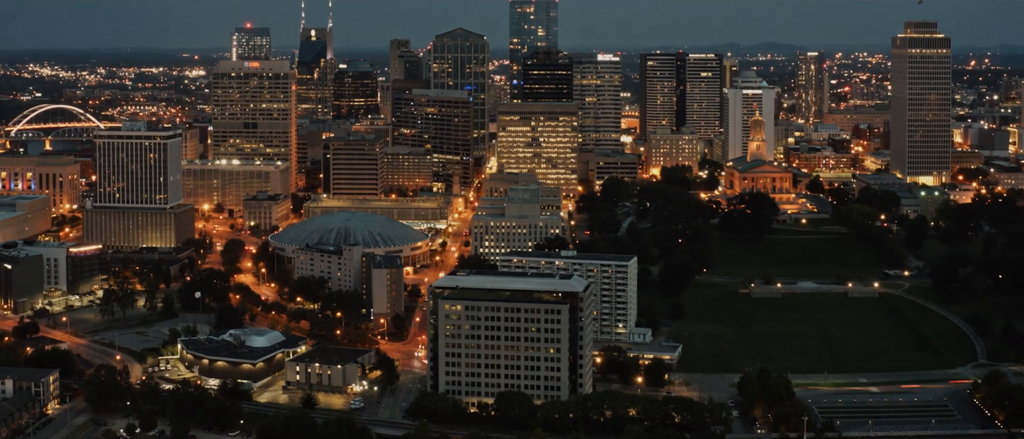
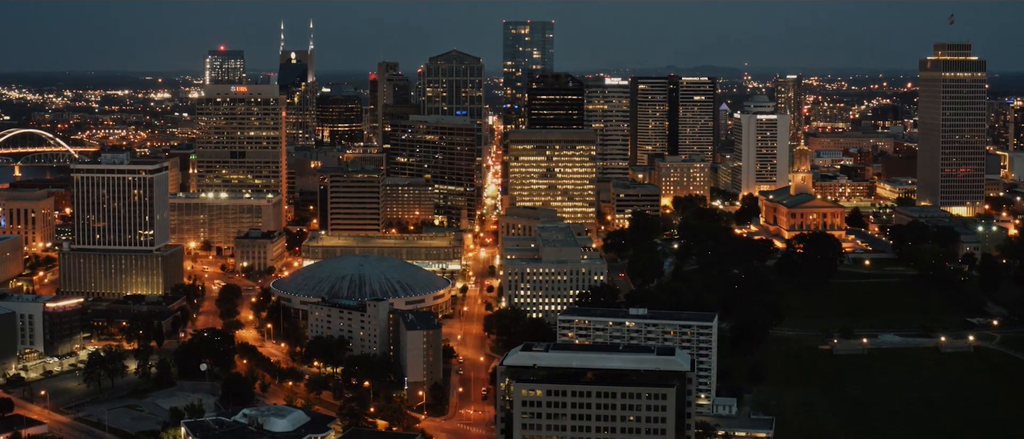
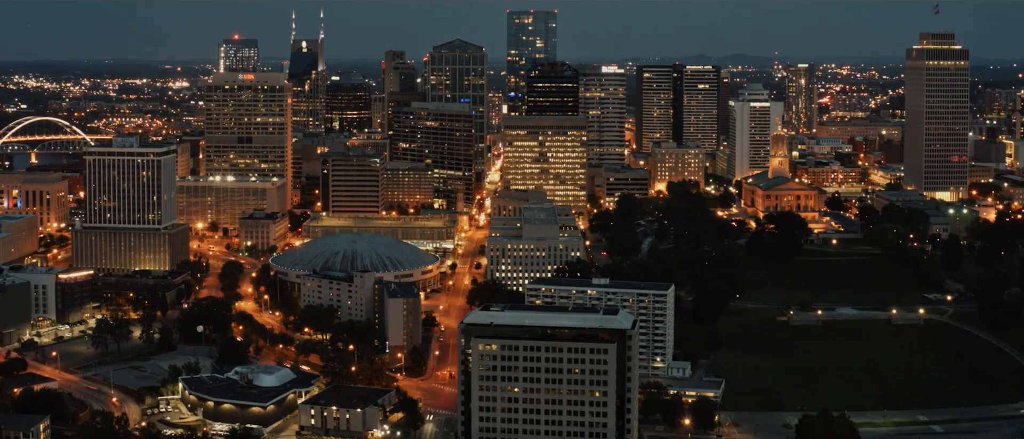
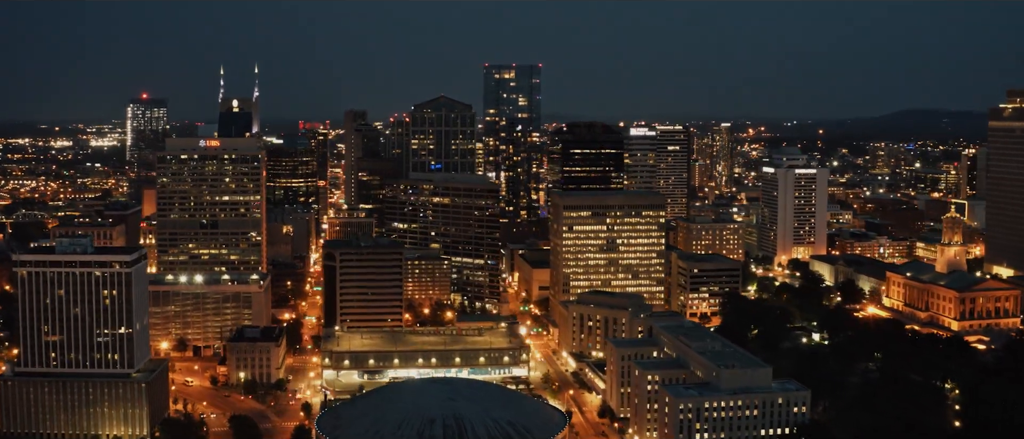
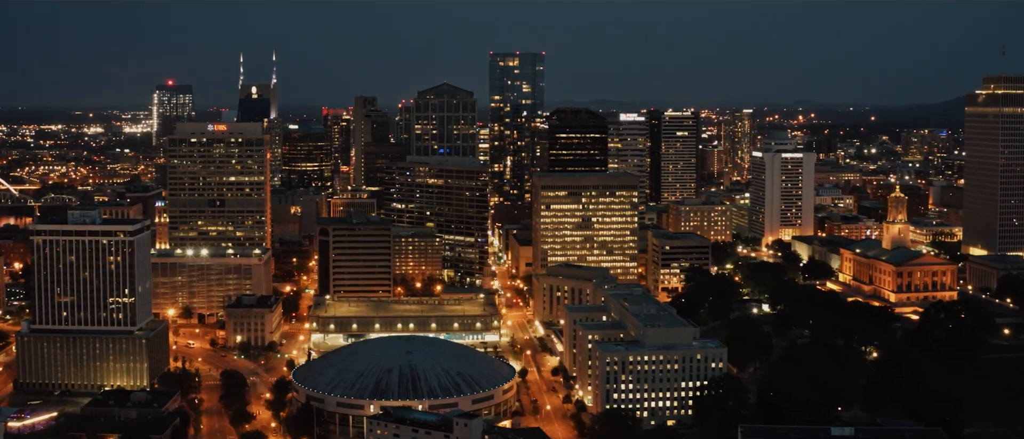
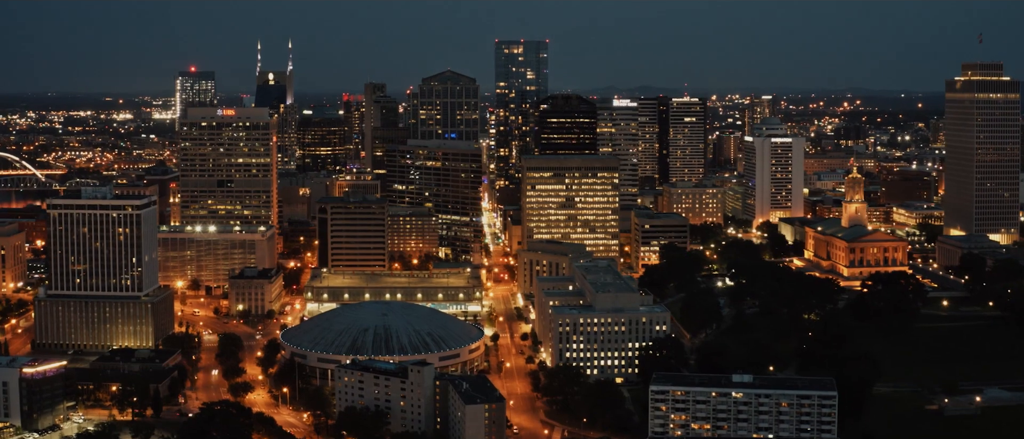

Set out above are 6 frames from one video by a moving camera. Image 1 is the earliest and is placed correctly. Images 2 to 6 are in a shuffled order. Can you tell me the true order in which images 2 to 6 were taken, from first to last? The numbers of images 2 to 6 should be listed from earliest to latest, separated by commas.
3, 2, 6, 5, 4
